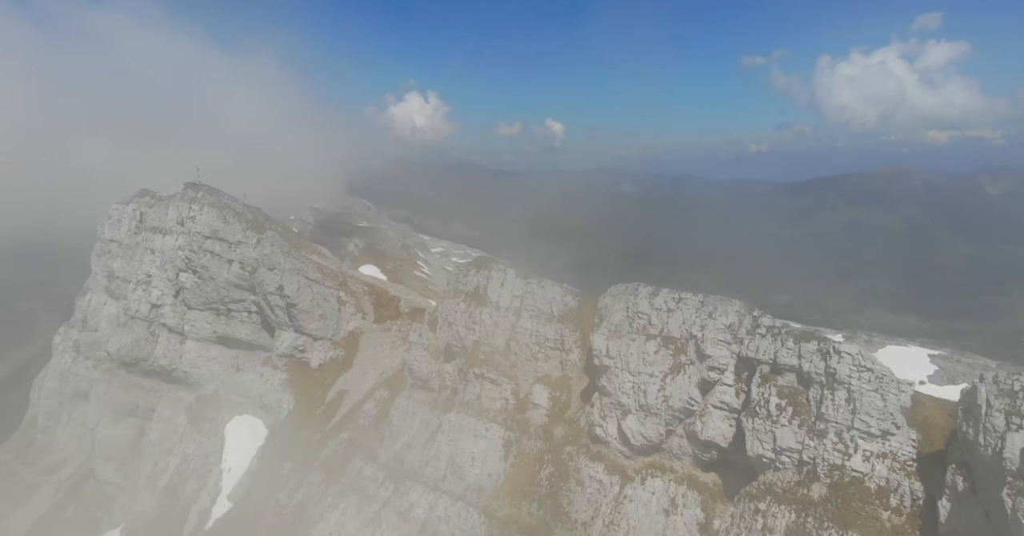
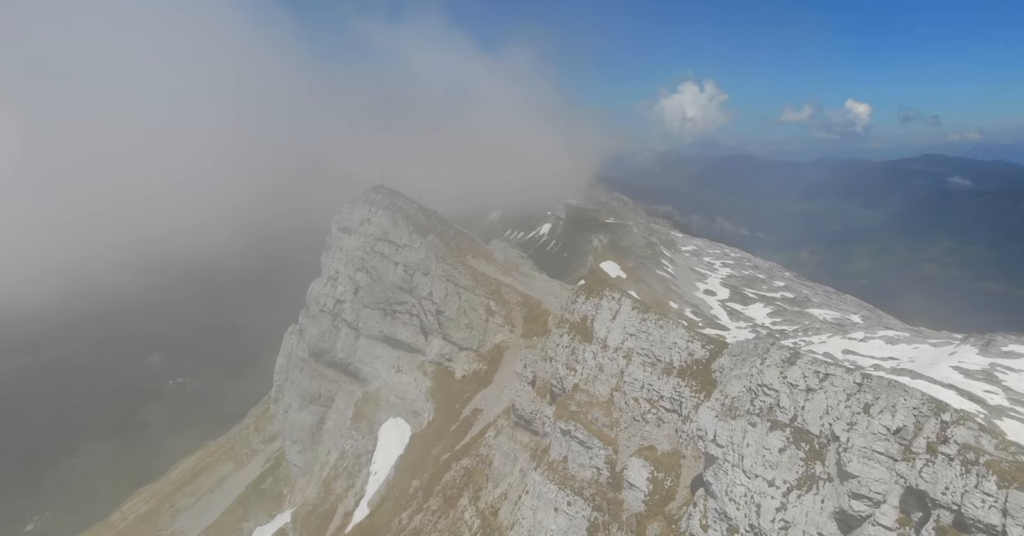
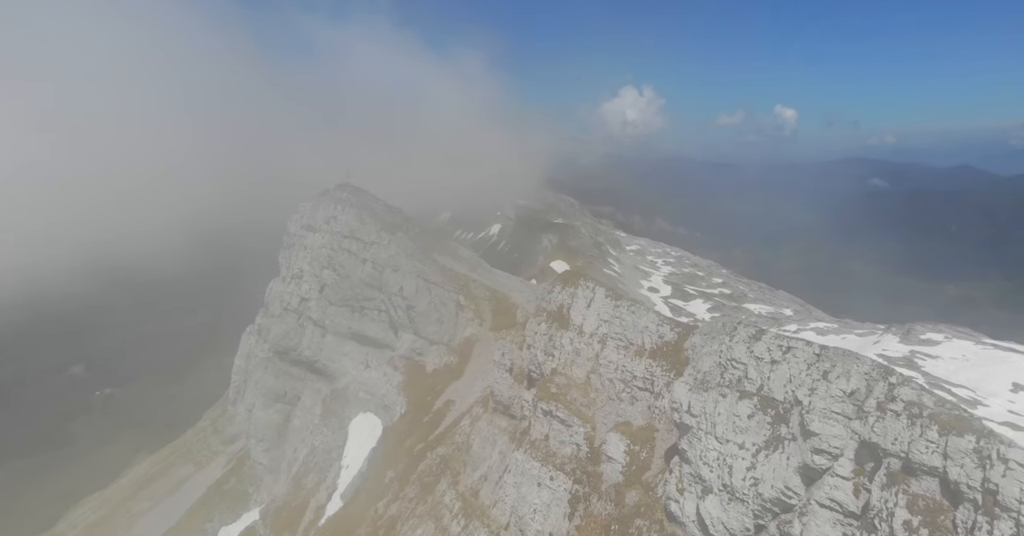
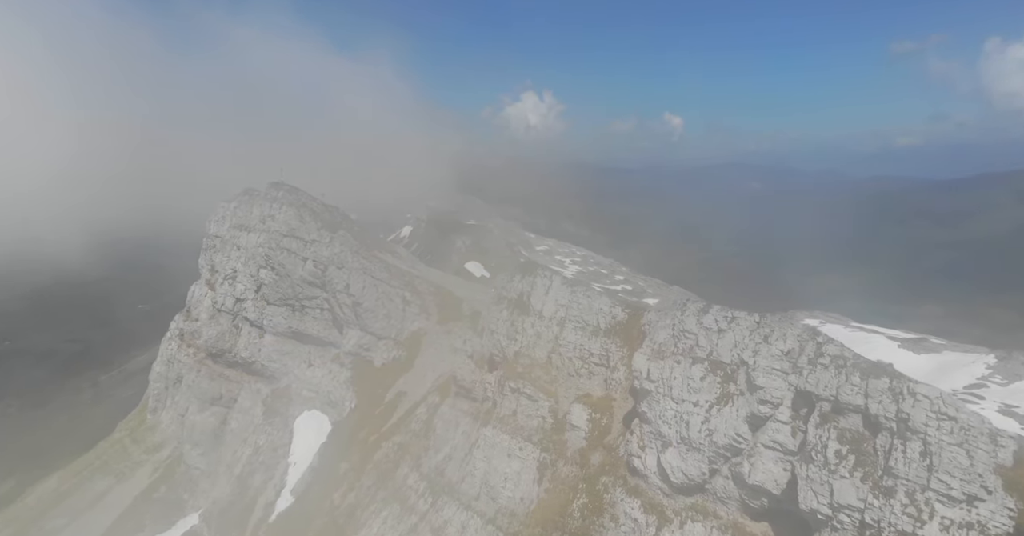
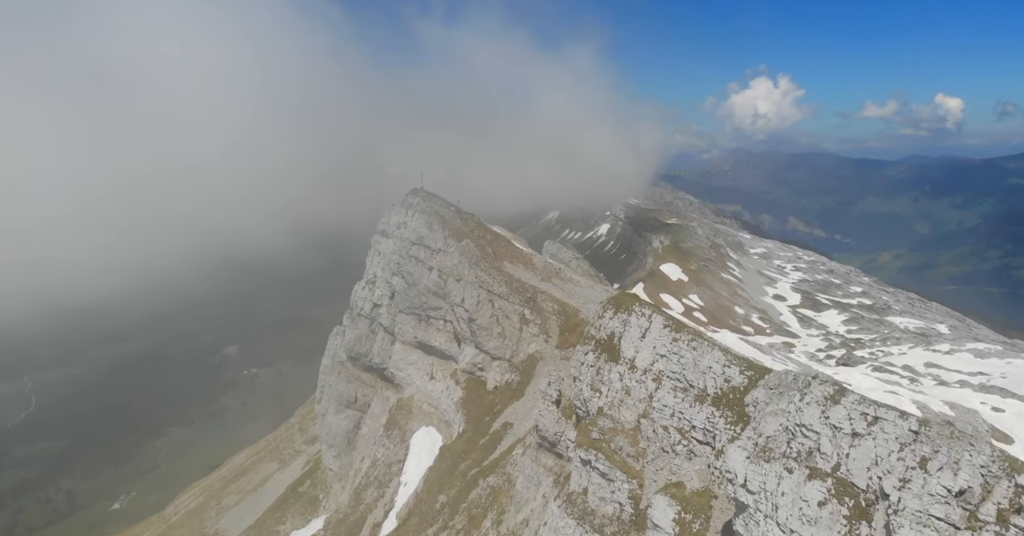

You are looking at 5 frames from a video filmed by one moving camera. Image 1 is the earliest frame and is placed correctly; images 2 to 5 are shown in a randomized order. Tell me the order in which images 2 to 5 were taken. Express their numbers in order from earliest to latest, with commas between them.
4, 3, 2, 5
